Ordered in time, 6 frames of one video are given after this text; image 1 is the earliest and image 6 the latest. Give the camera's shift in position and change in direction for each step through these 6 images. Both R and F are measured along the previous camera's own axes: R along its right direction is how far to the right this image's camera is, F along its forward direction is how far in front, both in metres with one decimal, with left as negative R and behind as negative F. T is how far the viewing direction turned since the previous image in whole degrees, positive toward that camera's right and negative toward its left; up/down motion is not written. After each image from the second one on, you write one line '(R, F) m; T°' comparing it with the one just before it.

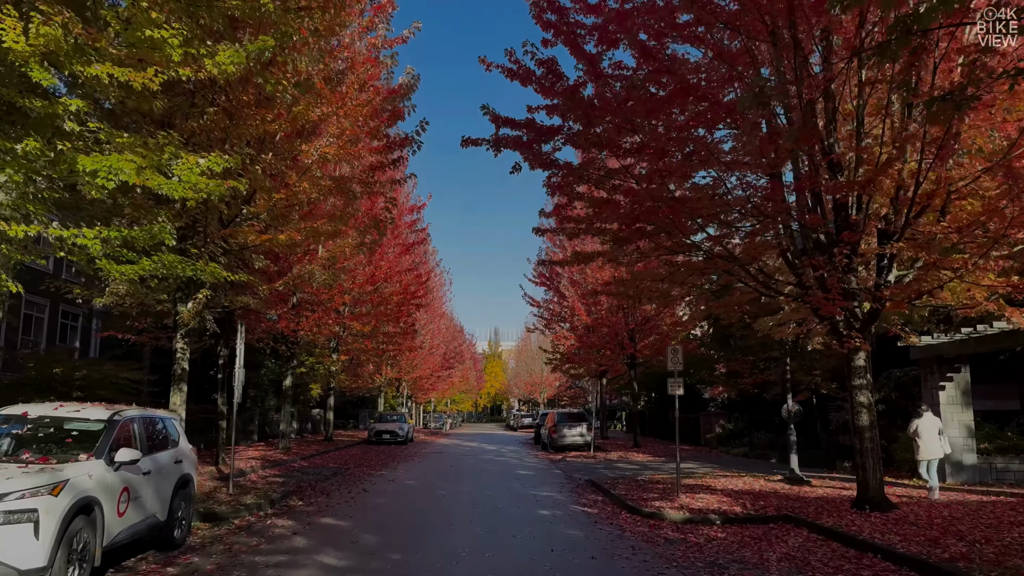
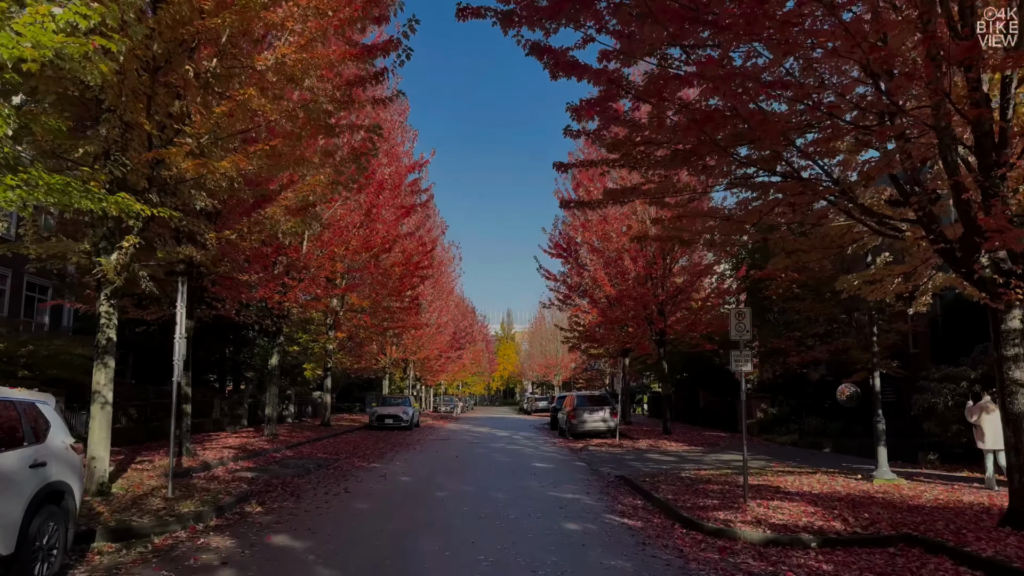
(0.0, +2.7) m; -1°
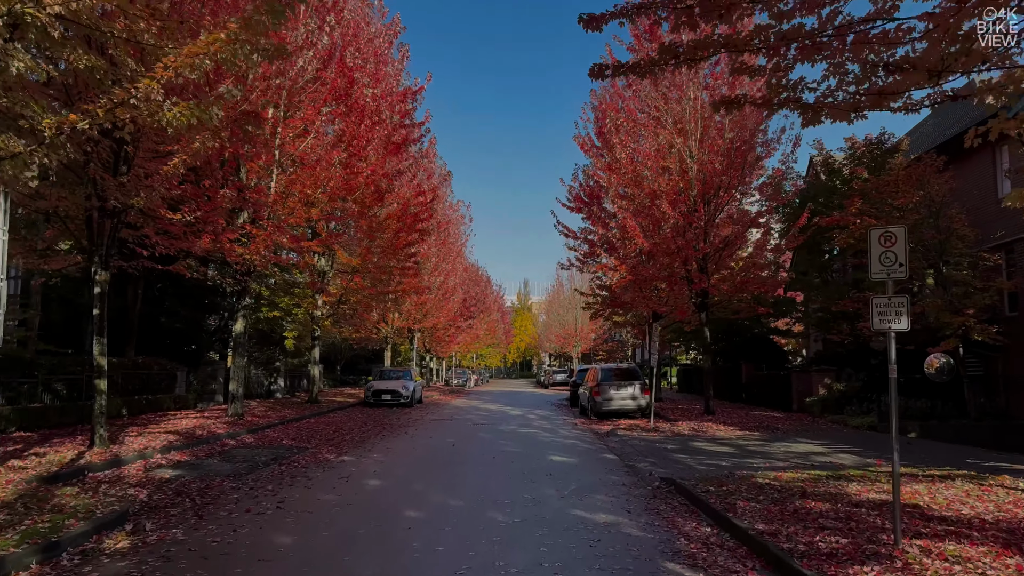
(+0.1, +3.4) m; -1°
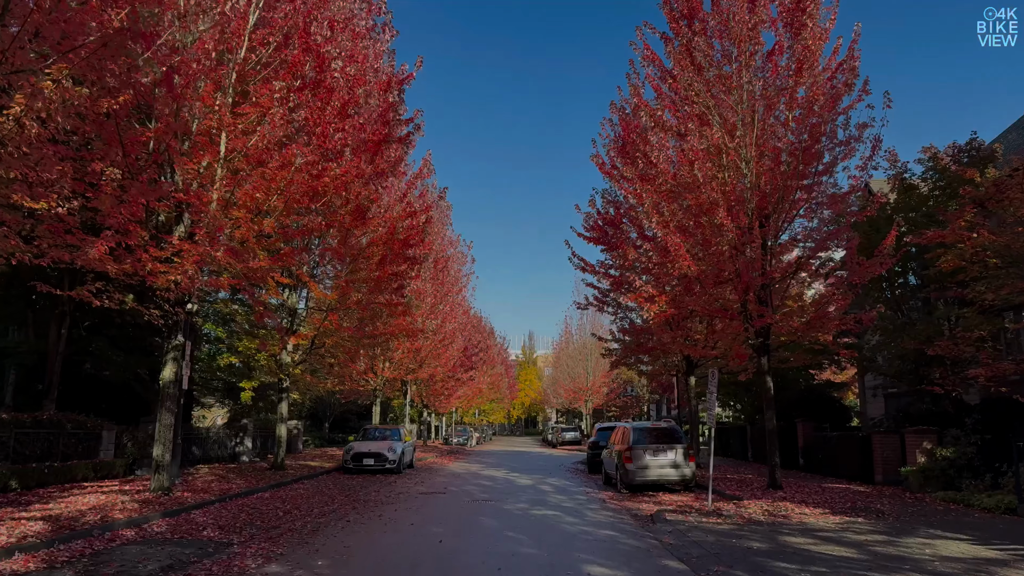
(-0.1, +3.7) m; 0°
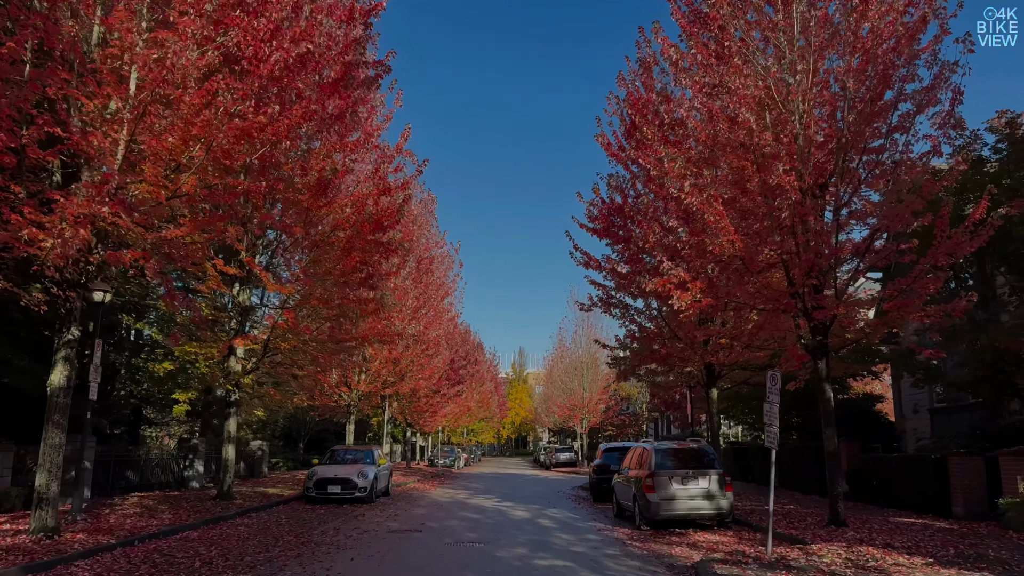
(-0.1, +2.9) m; +1°
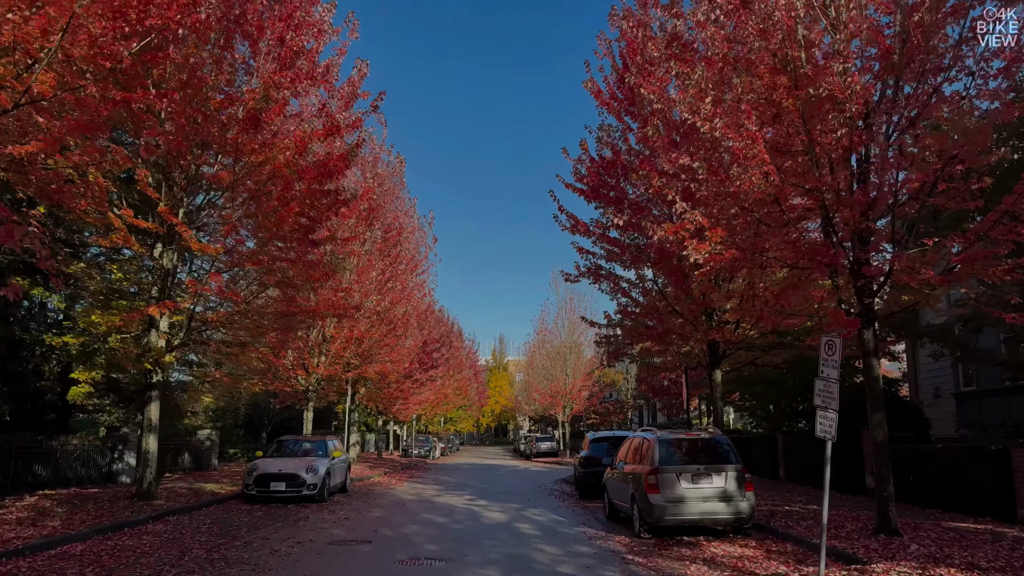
(+0.1, +2.3) m; +1°
